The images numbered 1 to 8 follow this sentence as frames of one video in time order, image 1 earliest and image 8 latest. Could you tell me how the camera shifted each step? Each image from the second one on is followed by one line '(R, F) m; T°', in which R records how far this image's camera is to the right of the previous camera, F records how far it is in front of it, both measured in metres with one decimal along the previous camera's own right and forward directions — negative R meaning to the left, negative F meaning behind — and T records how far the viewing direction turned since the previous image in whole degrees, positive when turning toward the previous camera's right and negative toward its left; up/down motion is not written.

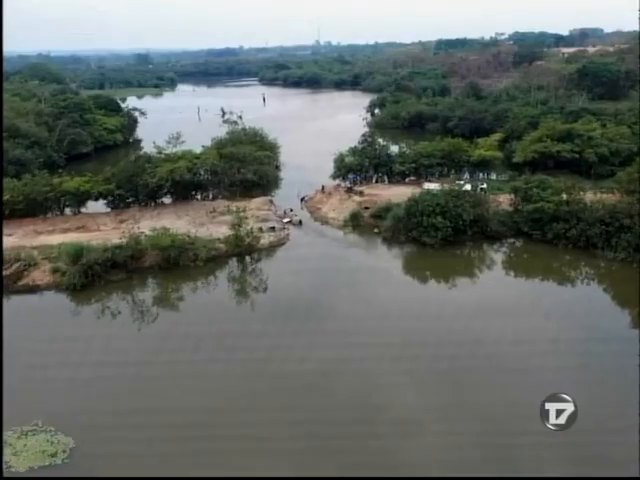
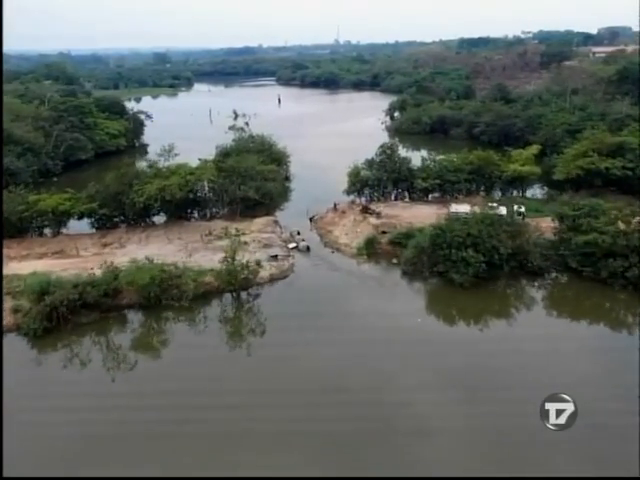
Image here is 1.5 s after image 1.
(+0.2, +2.3) m; -2°
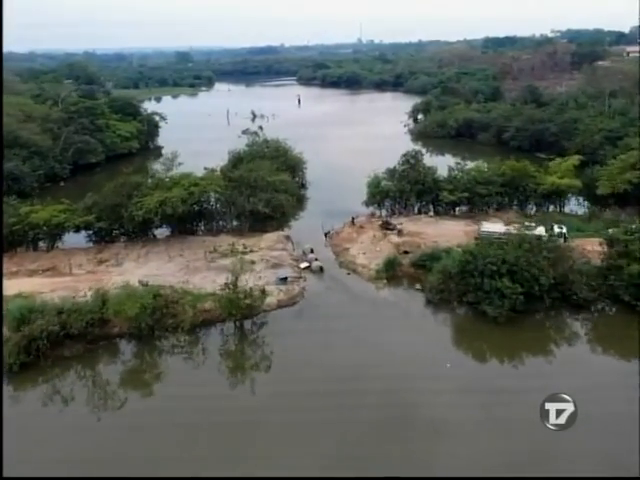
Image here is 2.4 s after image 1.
(+0.1, +1.5) m; -2°
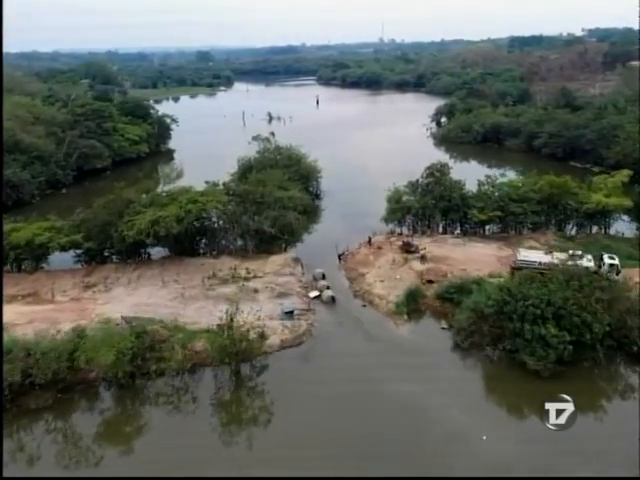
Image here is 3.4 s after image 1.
(+0.1, +1.7) m; -2°
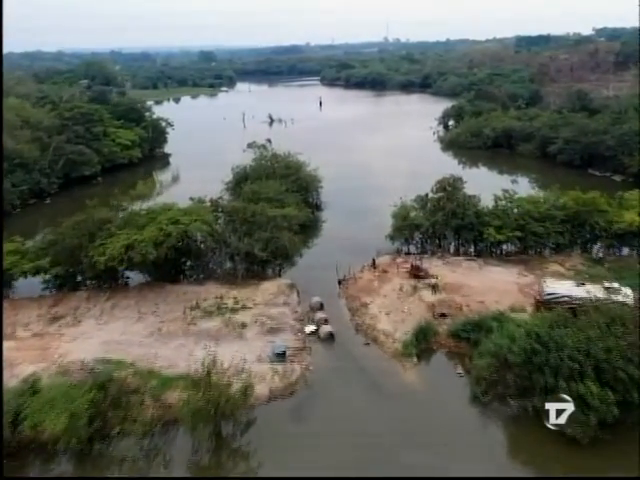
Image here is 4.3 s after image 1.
(+0.1, +1.5) m; 0°
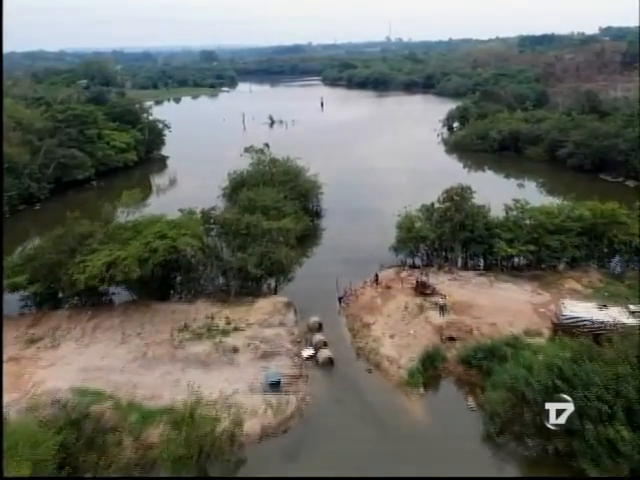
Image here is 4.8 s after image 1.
(+0.1, +0.9) m; 0°
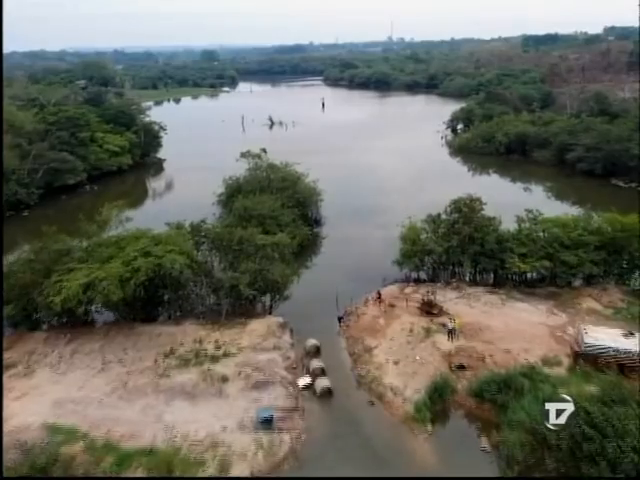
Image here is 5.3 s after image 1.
(+0.1, +0.9) m; 0°
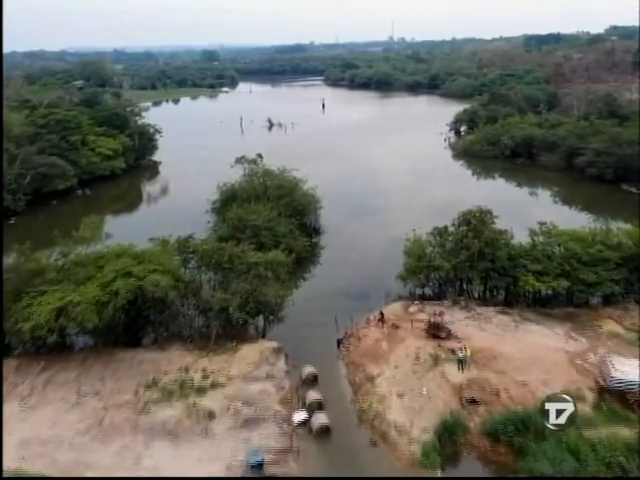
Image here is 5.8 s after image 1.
(+0.1, +0.9) m; 0°
